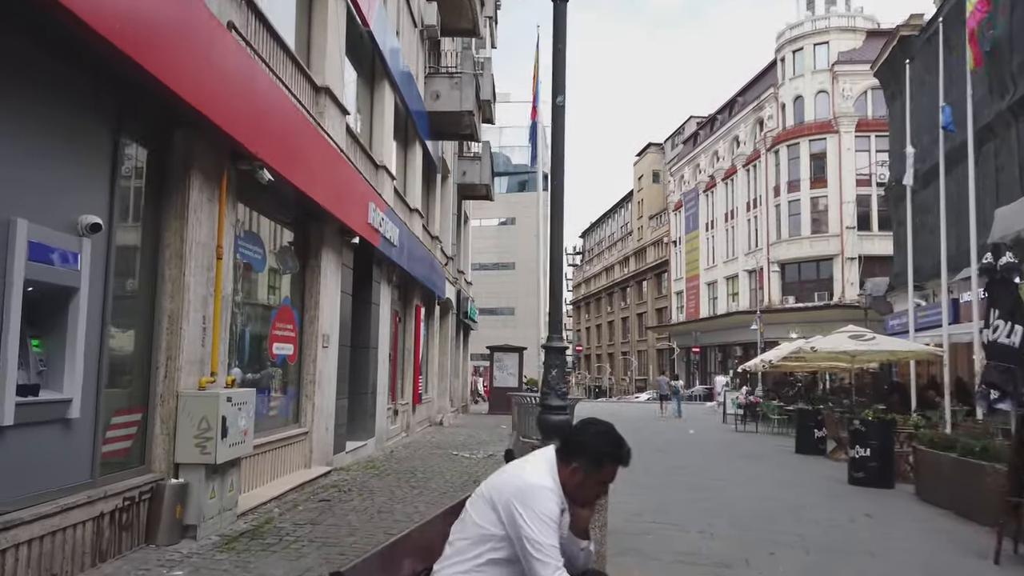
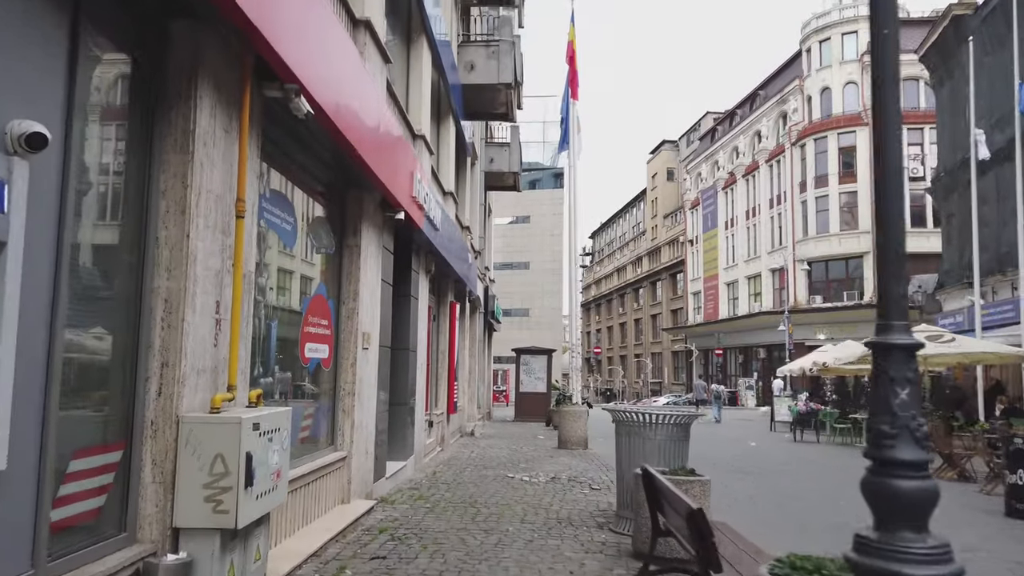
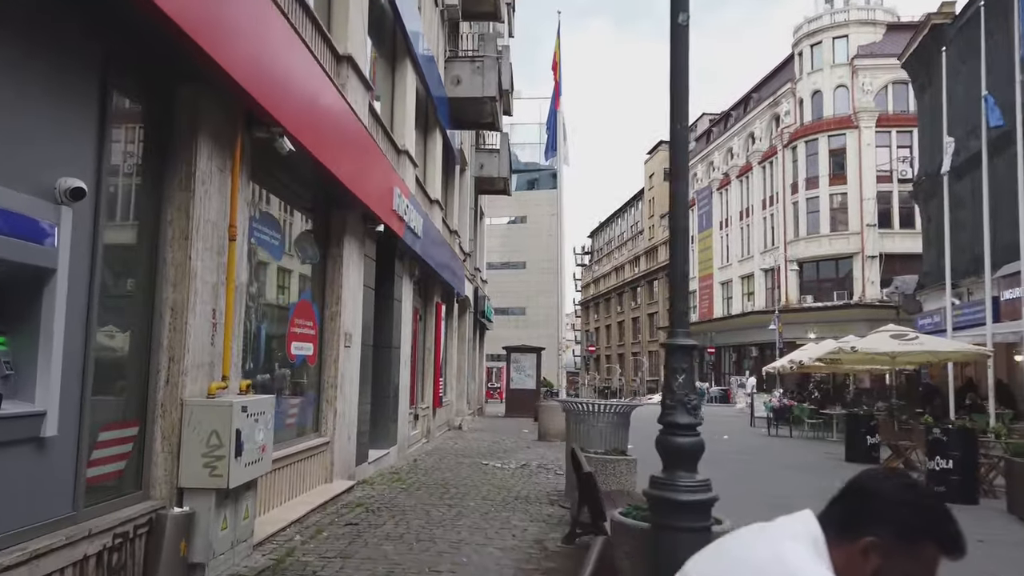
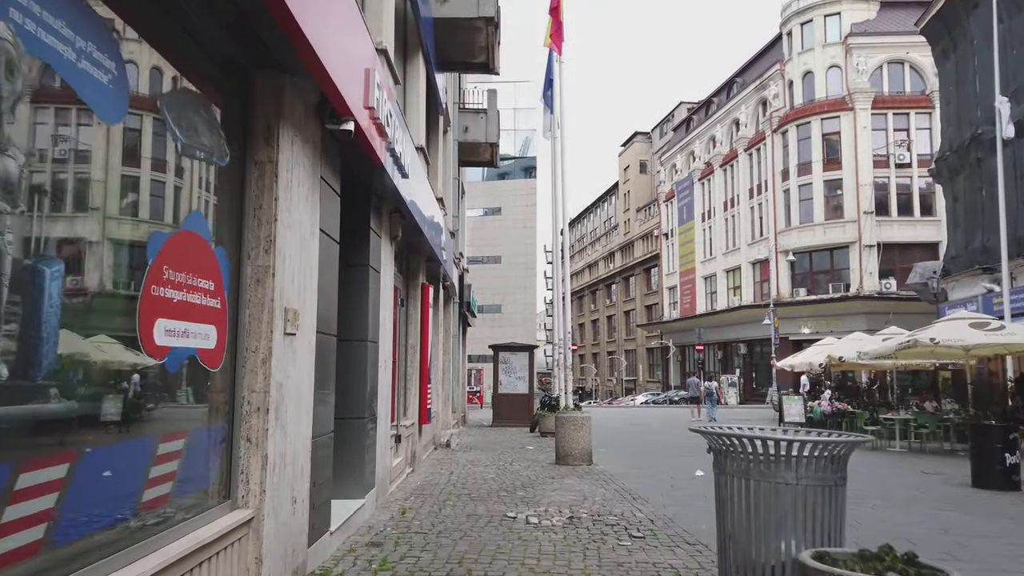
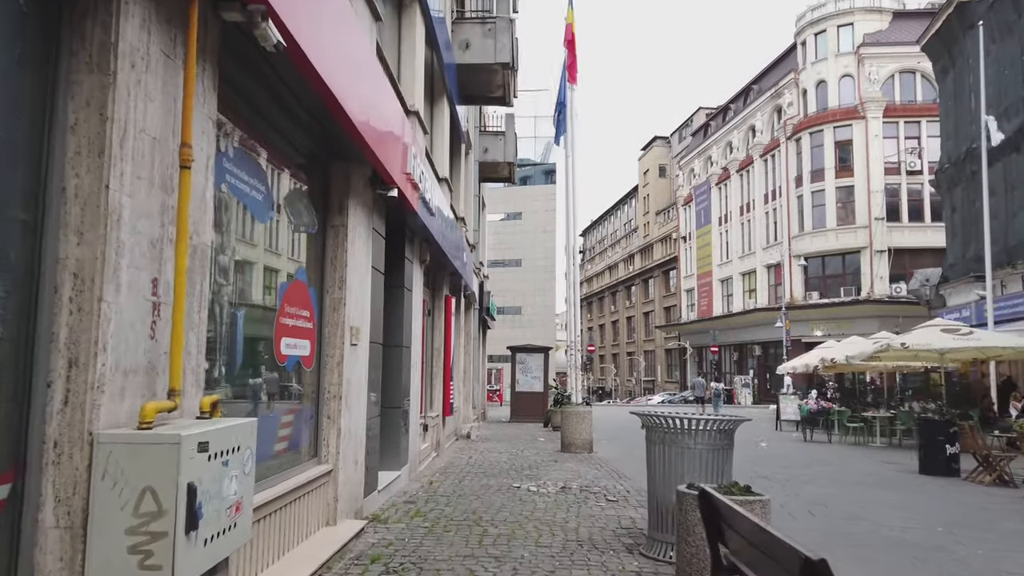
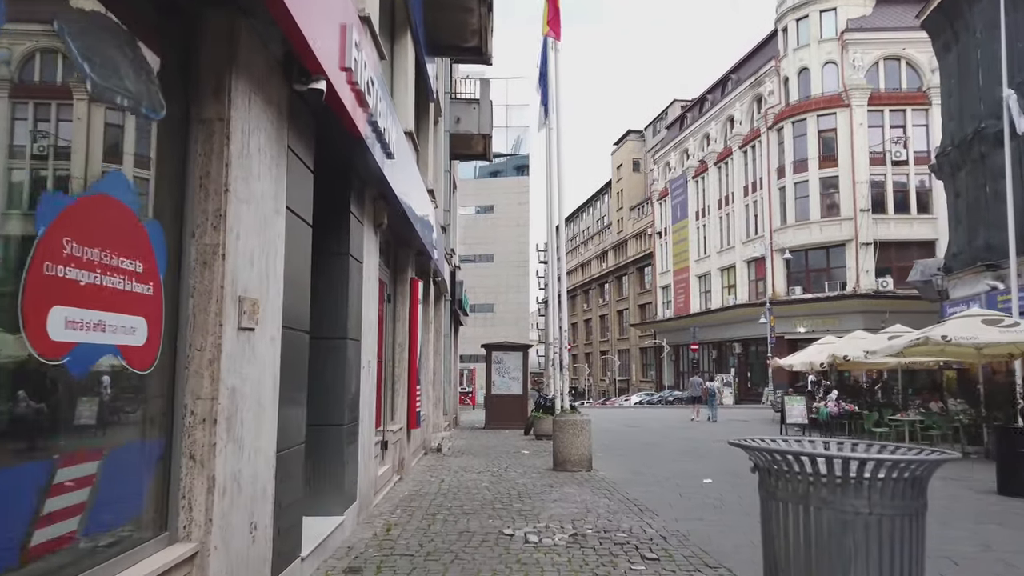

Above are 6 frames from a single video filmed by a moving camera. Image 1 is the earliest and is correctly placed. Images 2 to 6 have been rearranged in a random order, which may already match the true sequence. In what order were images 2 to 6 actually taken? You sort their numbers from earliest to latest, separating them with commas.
3, 2, 5, 4, 6
